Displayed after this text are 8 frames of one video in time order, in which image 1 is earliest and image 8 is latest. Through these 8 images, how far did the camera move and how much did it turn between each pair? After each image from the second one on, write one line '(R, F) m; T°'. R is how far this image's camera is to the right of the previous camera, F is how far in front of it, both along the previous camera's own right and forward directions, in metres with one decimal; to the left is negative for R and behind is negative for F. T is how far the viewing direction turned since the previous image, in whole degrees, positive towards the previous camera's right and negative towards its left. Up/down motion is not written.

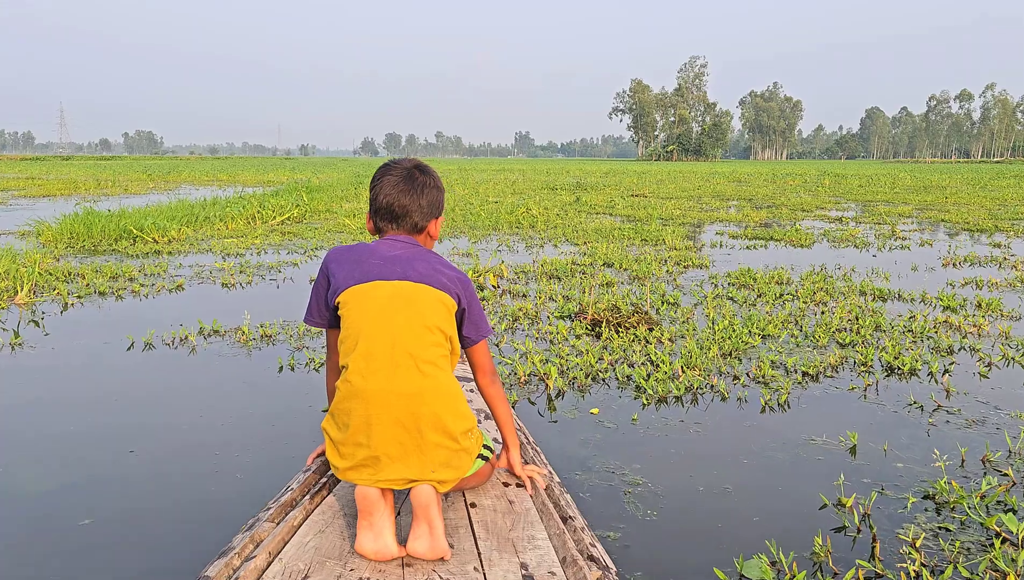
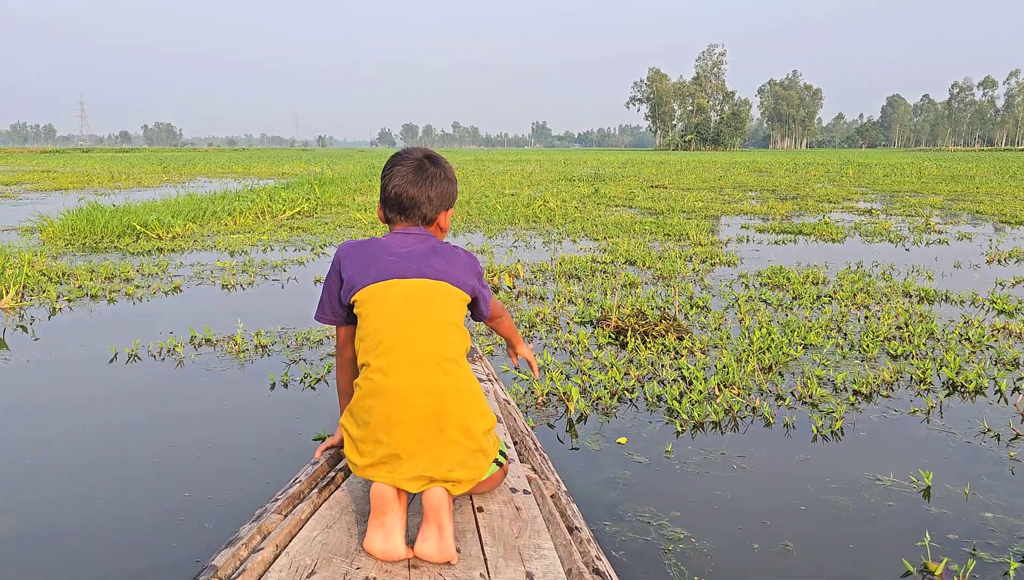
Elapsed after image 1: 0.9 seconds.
(0.0, +0.4) m; -1°
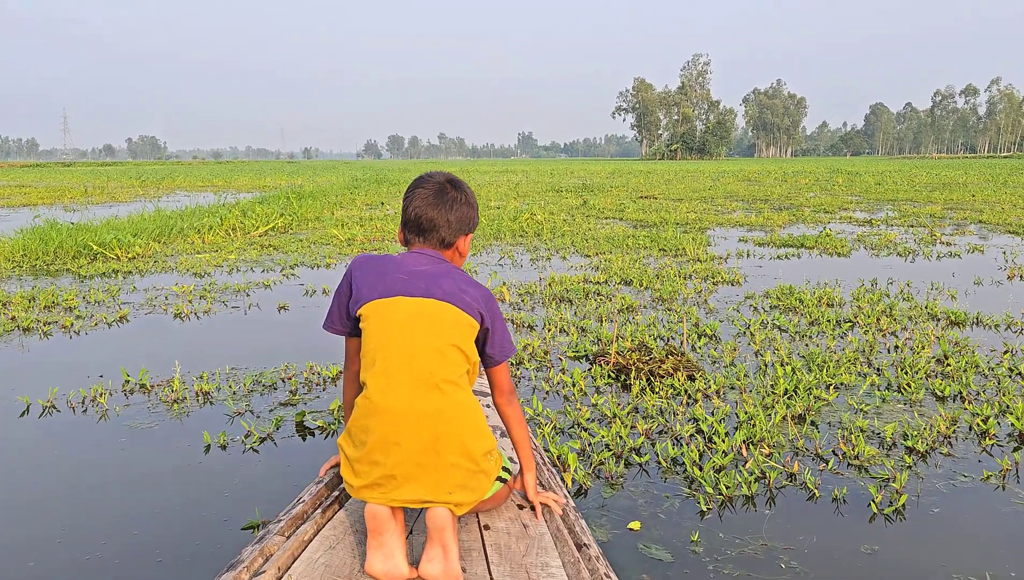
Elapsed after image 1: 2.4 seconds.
(0.0, +0.6) m; +1°
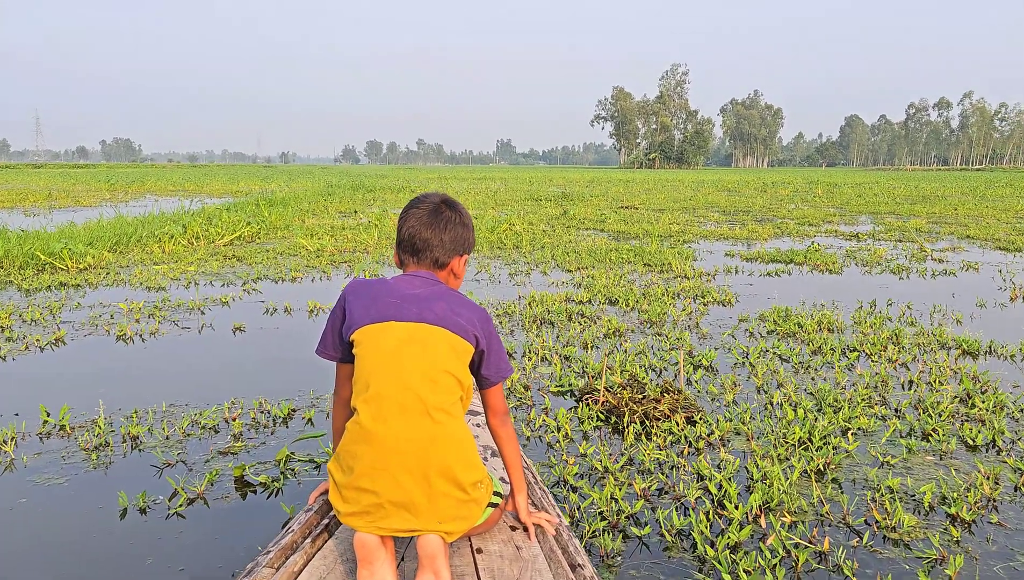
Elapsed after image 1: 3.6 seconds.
(0.0, +0.5) m; +2°
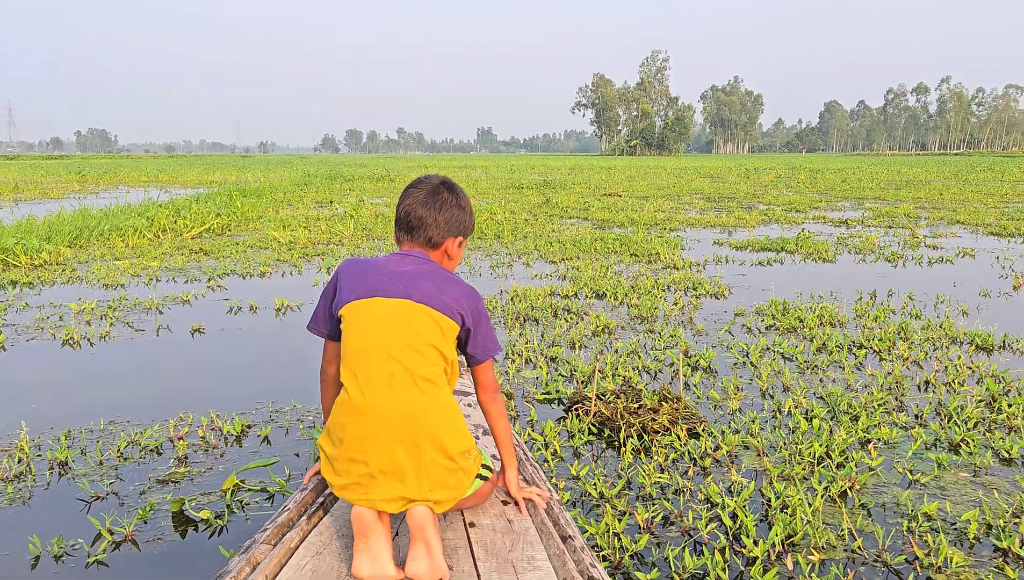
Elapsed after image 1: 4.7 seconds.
(0.0, +0.4) m; +1°
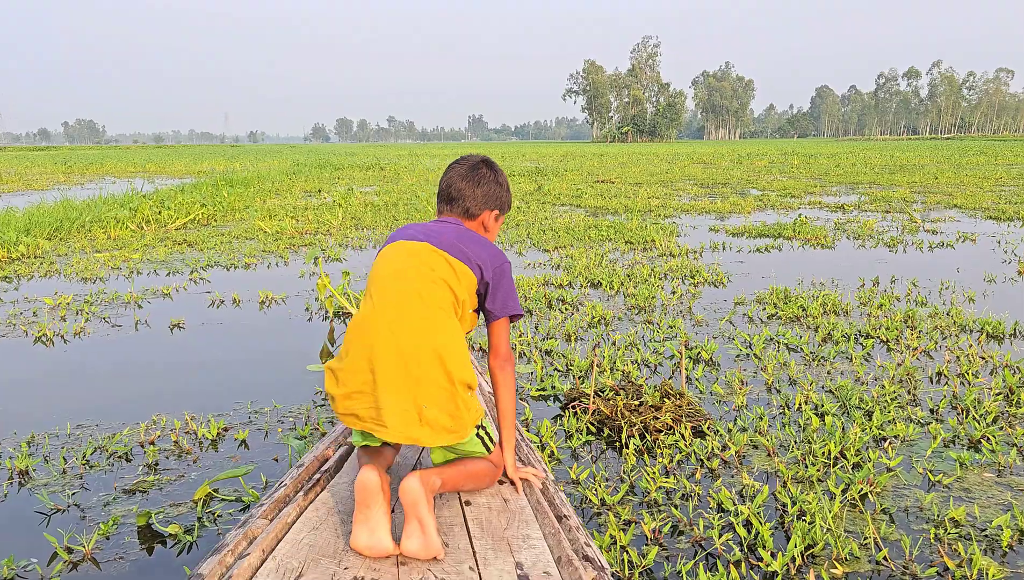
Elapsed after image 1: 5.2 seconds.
(0.0, +0.2) m; +1°
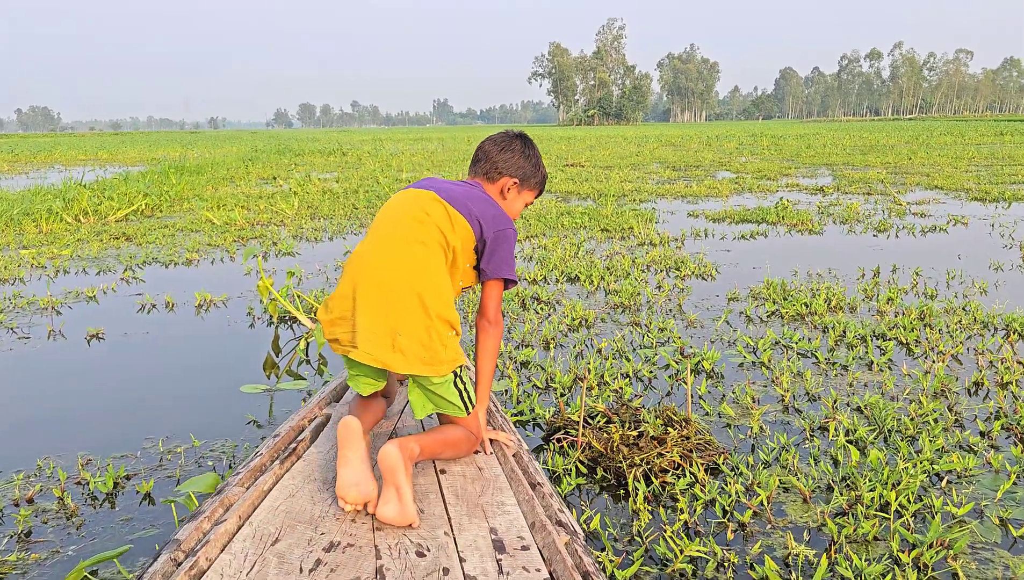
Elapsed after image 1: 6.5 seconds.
(0.0, +0.6) m; +2°
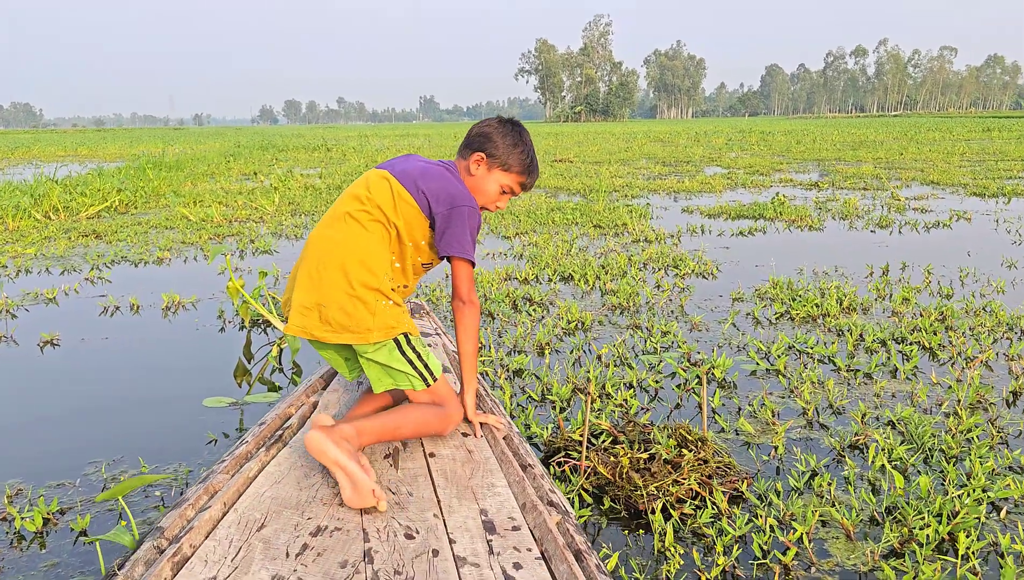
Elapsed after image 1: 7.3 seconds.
(0.0, +0.3) m; +1°
